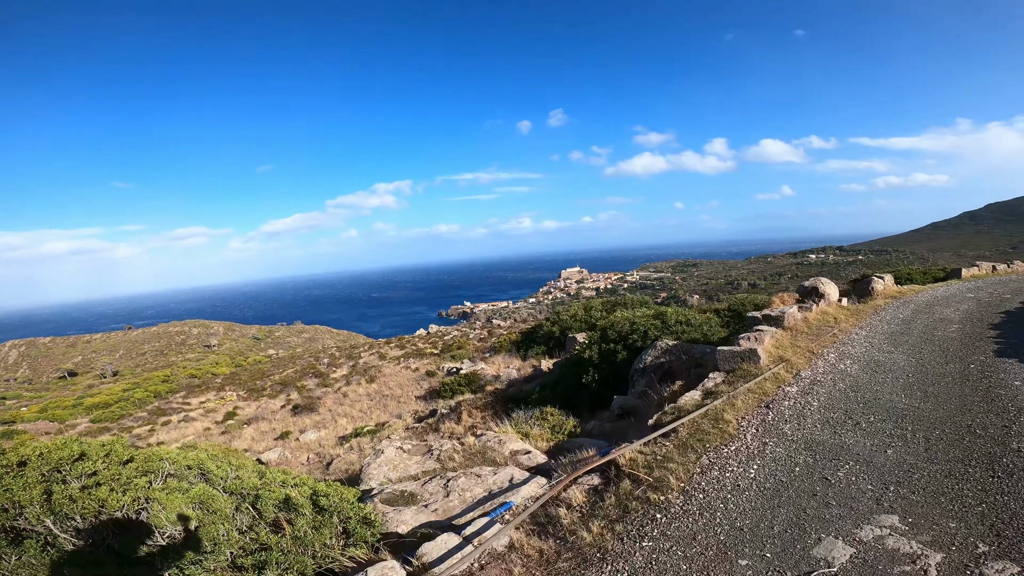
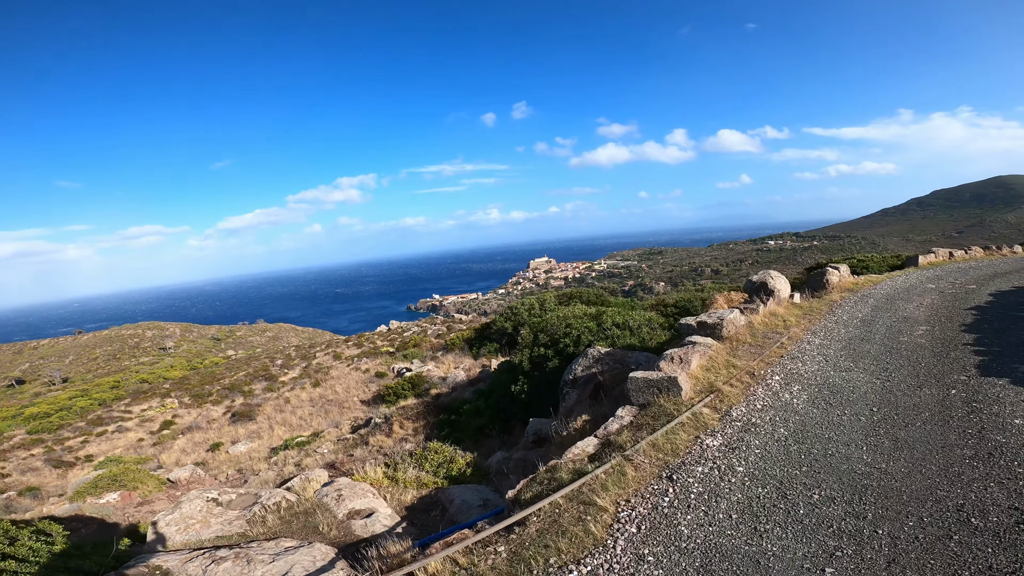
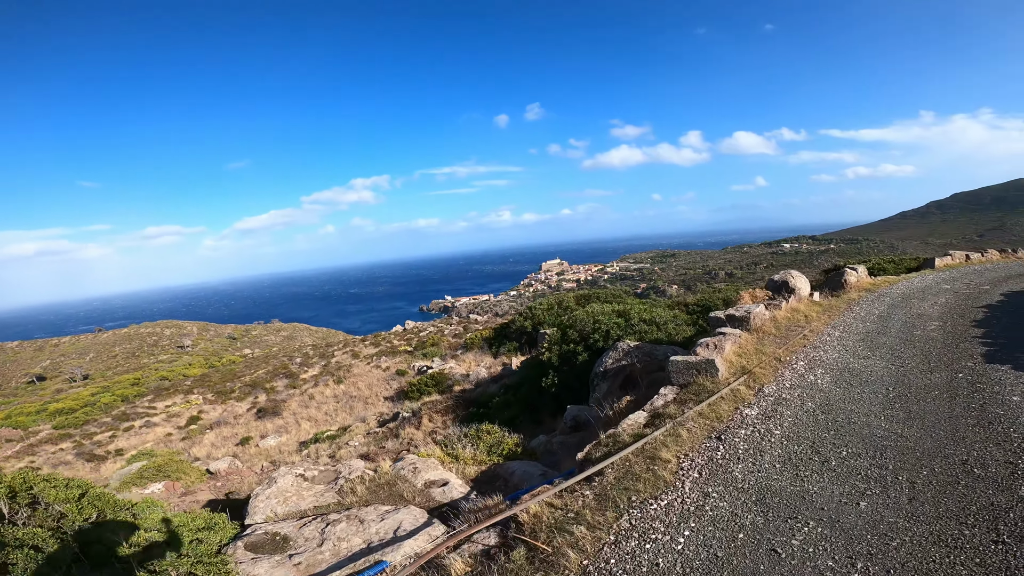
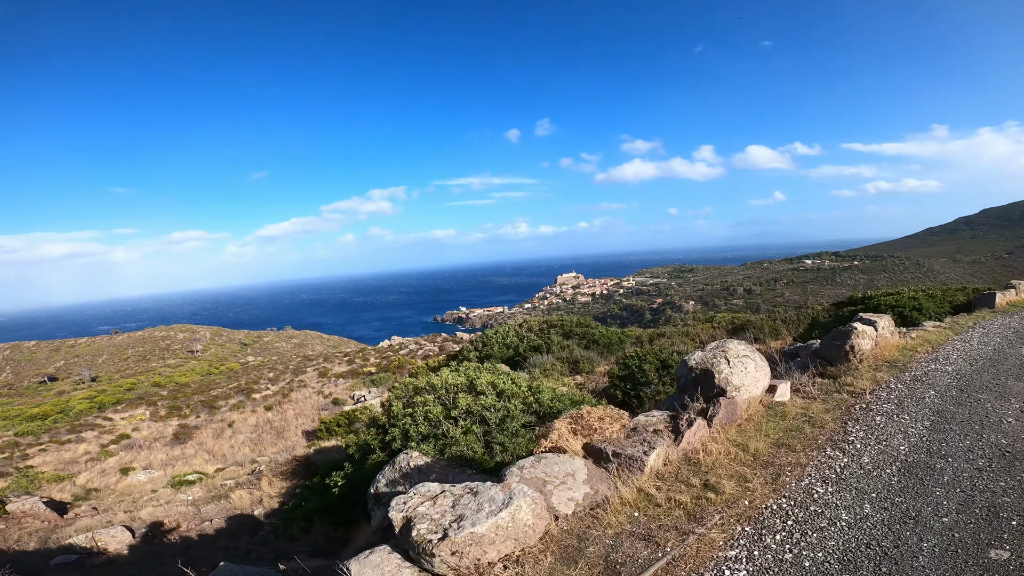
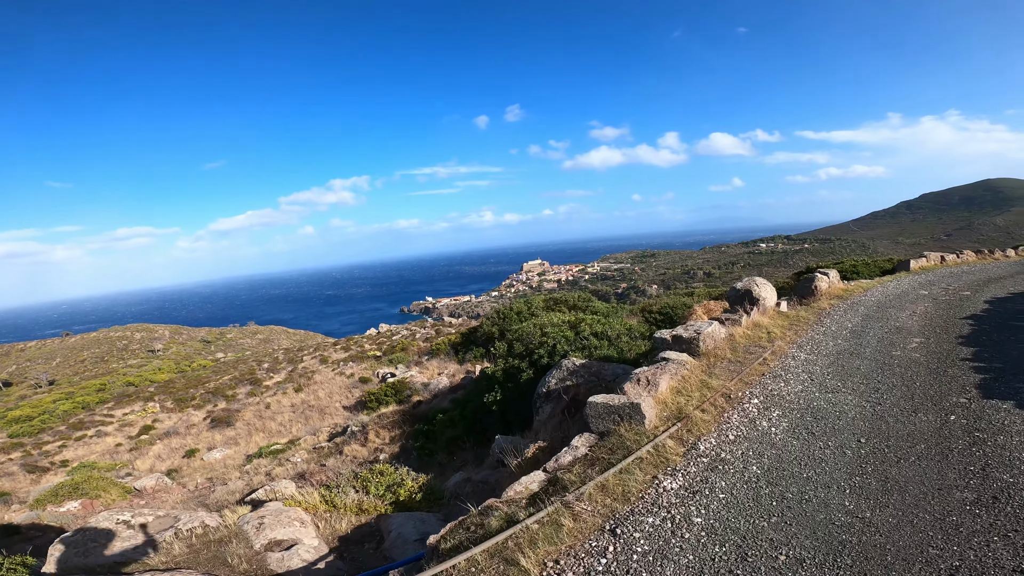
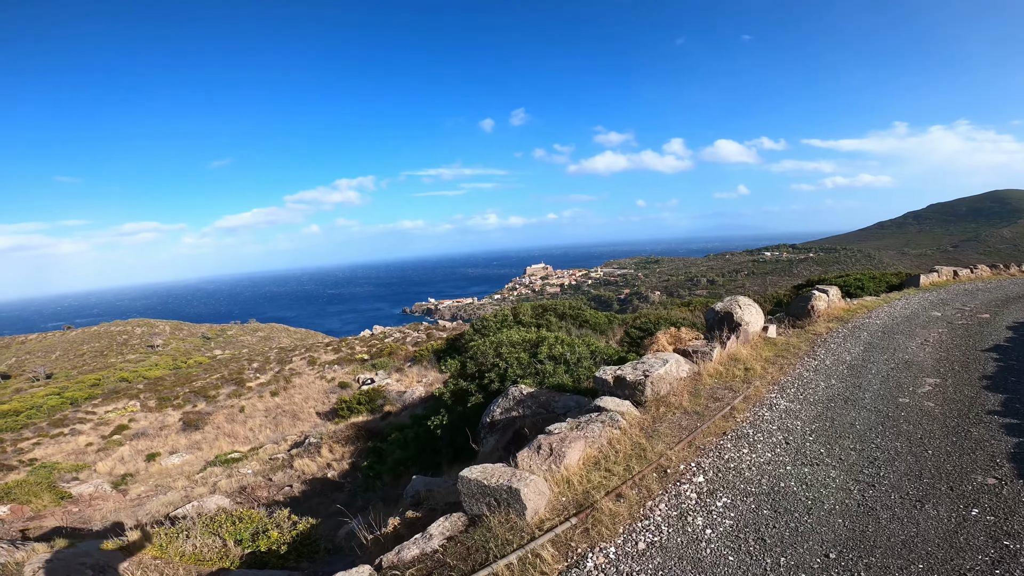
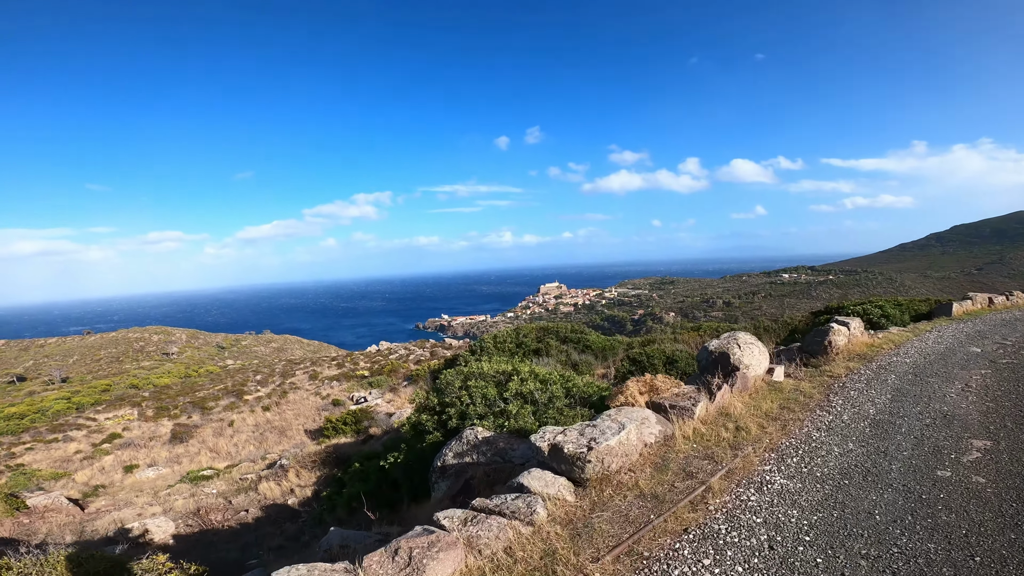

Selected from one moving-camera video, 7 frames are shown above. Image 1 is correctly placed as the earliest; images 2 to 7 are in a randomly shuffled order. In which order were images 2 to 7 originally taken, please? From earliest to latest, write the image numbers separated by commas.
3, 2, 5, 6, 7, 4
